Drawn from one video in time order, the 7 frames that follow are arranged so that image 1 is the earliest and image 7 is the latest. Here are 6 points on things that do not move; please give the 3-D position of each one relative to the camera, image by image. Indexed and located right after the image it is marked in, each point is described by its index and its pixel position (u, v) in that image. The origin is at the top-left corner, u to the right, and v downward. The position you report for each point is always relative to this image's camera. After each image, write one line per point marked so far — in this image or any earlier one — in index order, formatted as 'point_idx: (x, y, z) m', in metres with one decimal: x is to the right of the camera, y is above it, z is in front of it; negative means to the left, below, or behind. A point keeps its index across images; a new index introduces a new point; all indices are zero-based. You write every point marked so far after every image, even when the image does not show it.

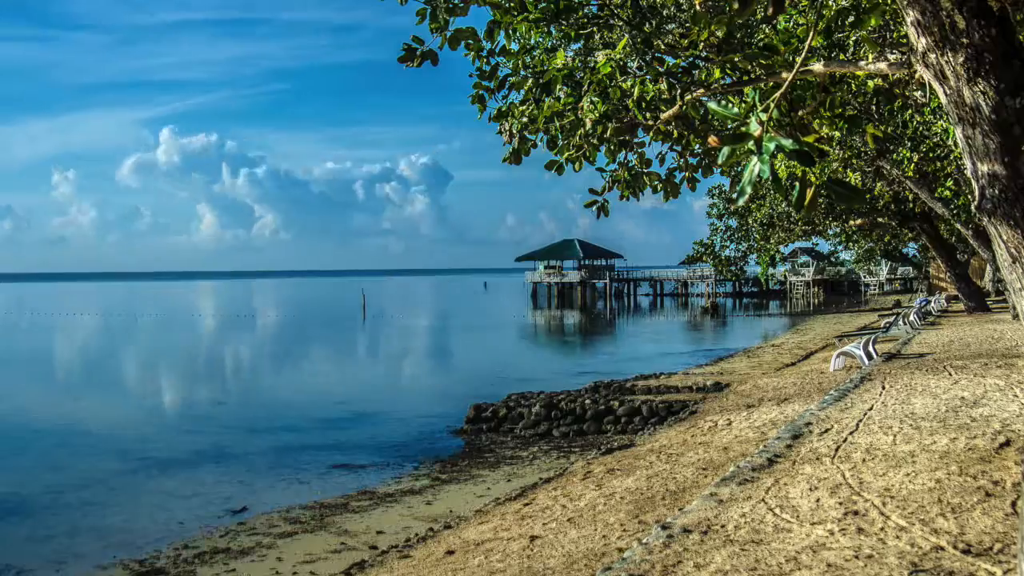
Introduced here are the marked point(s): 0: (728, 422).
0: (+3.4, -2.1, +16.1) m
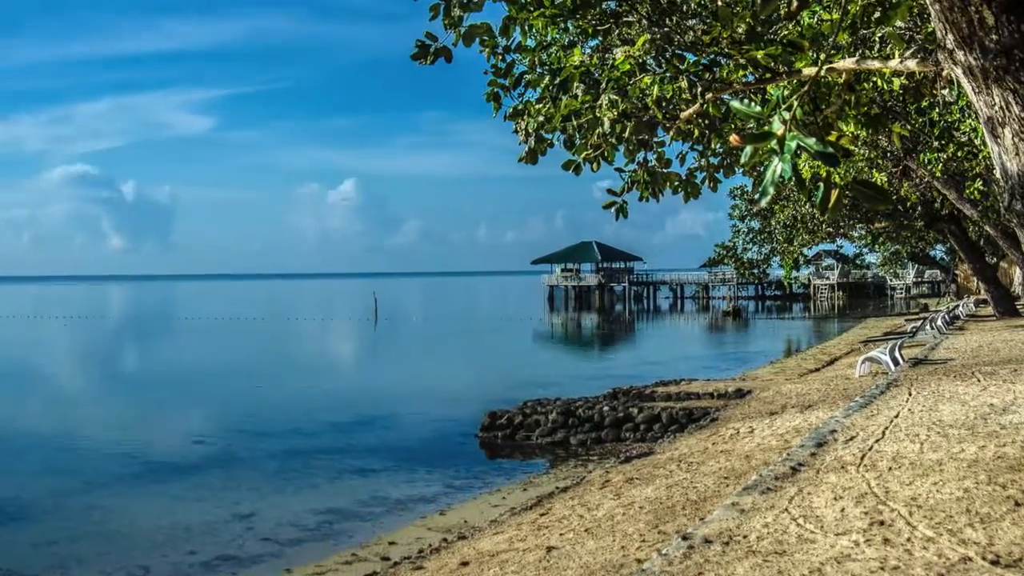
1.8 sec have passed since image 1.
0: (+3.6, -2.2, +15.7) m
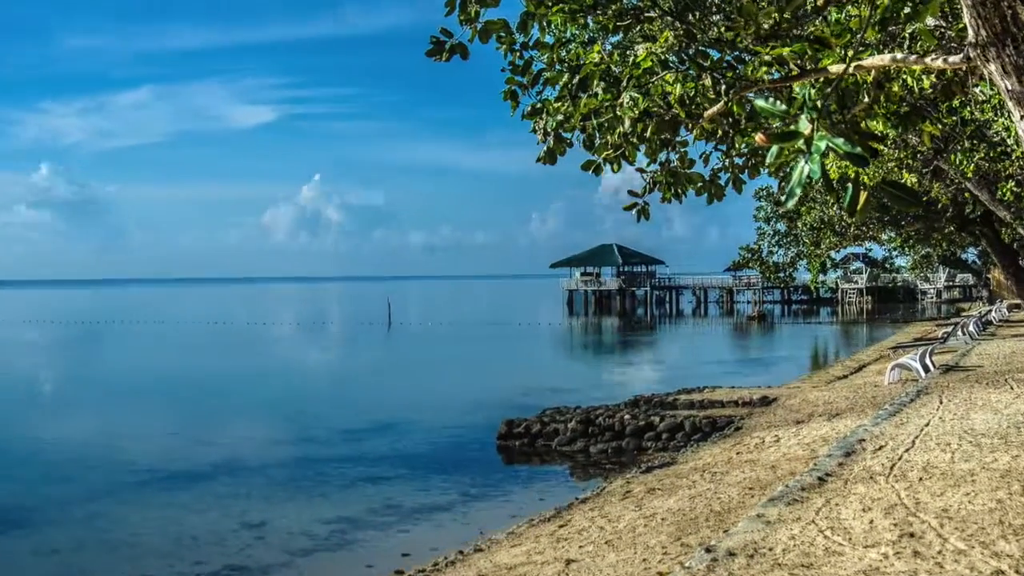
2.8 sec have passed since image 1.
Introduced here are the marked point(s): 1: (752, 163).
0: (+3.9, -2.2, +15.3) m
1: (+2.0, +1.1, +8.8) m
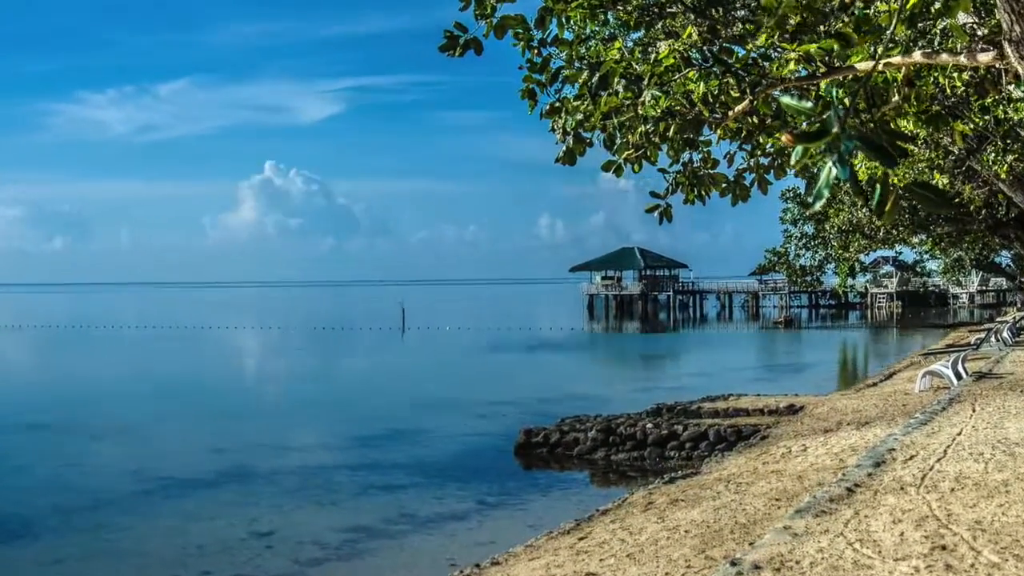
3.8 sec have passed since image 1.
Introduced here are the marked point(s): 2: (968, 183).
0: (+4.2, -2.3, +14.8) m
1: (+2.2, +1.0, +8.4) m
2: (+7.0, +1.6, +16.0) m
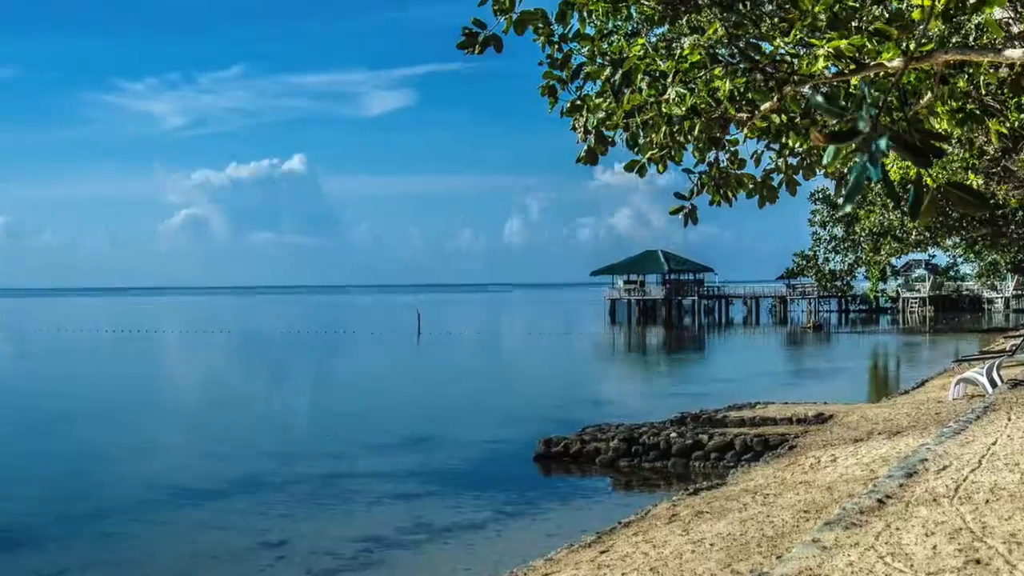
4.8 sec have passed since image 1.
0: (+4.4, -2.4, +14.3) m
1: (+2.3, +1.0, +8.0) m
2: (+7.3, +1.6, +15.5) m
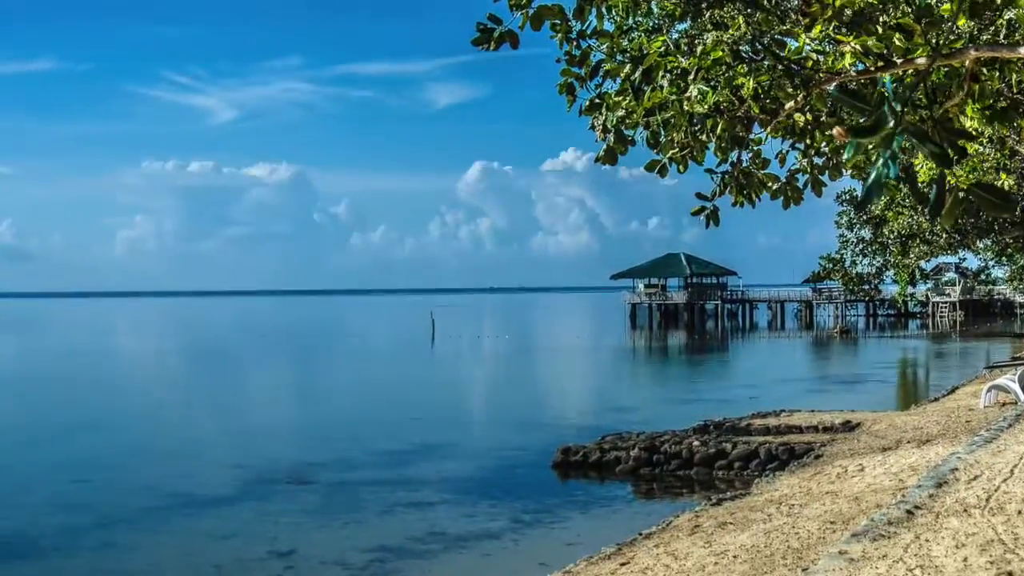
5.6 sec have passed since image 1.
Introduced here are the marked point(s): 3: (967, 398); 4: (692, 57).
0: (+4.7, -2.4, +13.9) m
1: (+2.5, +1.0, +7.6) m
2: (+7.6, +1.5, +15.0) m
3: (+8.5, -2.1, +19.6) m
4: (+1.2, +1.6, +6.9) m
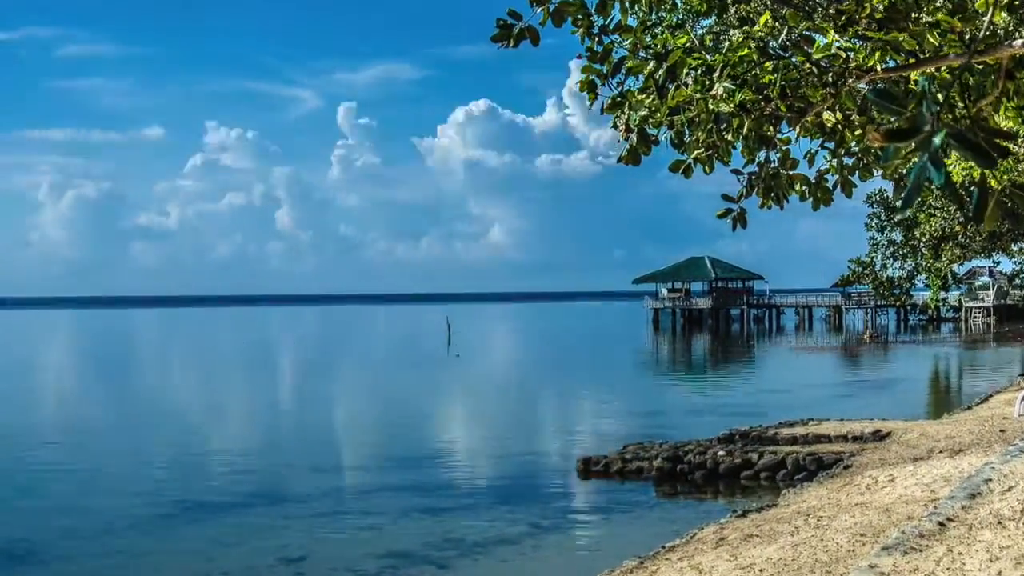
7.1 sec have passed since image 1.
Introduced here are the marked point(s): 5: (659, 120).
0: (+4.9, -2.5, +13.5) m
1: (+2.6, +0.9, +7.2) m
2: (+7.9, +1.4, +14.6) m
3: (+8.8, -2.1, +19.1) m
4: (+1.3, +1.5, +6.5) m
5: (+1.0, +1.1, +6.4) m
